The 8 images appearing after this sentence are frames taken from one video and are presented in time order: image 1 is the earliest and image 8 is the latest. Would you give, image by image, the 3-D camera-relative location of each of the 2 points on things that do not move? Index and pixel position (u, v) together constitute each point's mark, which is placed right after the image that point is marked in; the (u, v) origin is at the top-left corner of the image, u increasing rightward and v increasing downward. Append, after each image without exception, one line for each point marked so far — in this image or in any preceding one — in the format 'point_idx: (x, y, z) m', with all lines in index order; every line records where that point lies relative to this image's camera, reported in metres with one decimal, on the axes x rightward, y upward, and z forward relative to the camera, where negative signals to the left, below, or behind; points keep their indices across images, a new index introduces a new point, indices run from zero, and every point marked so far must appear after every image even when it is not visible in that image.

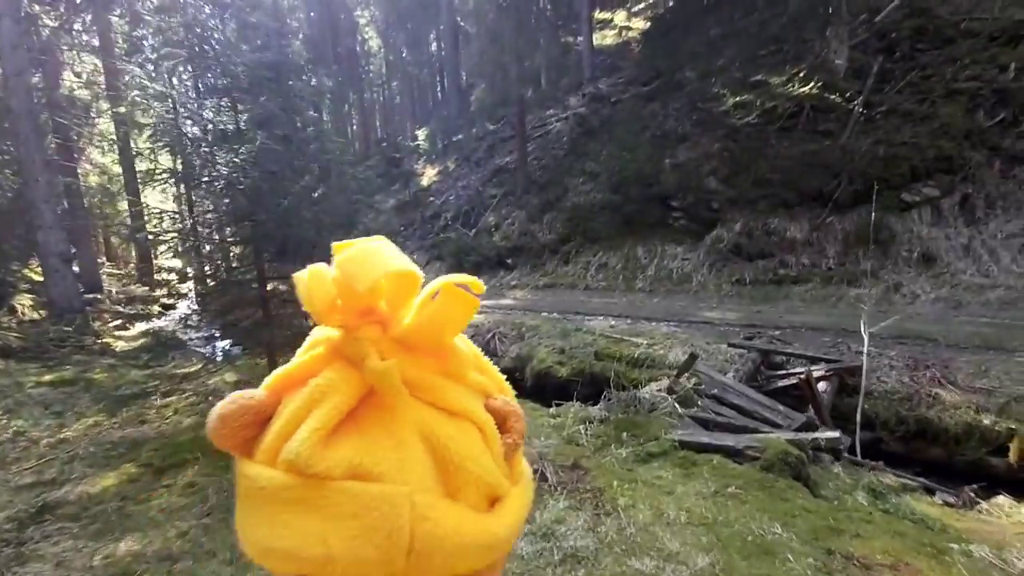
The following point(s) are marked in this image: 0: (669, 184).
0: (+2.9, +2.0, +13.2) m
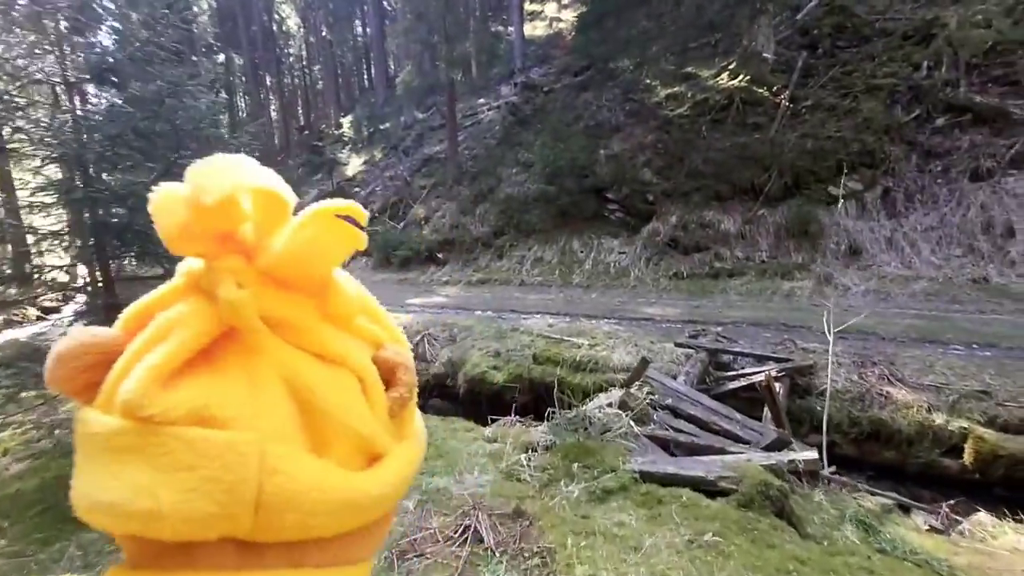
0: (+1.7, +2.1, +12.7) m
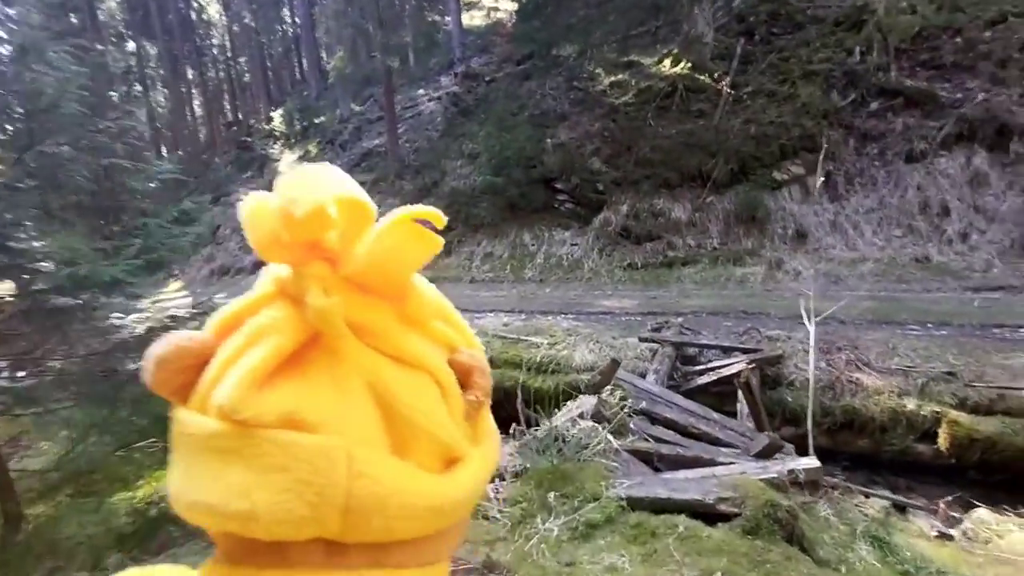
0: (+0.7, +2.2, +12.4) m
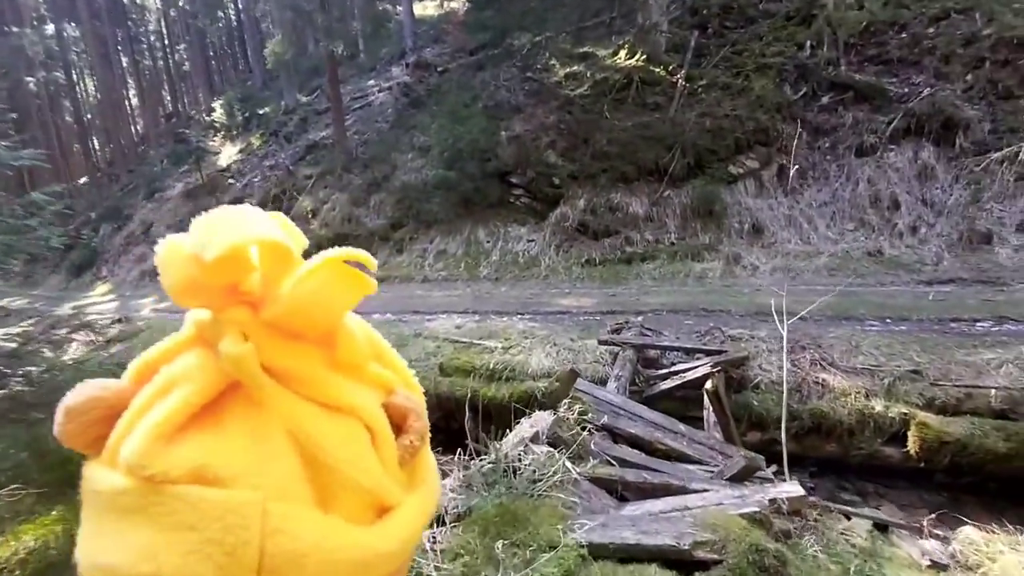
0: (-0.1, +2.2, +12.0) m
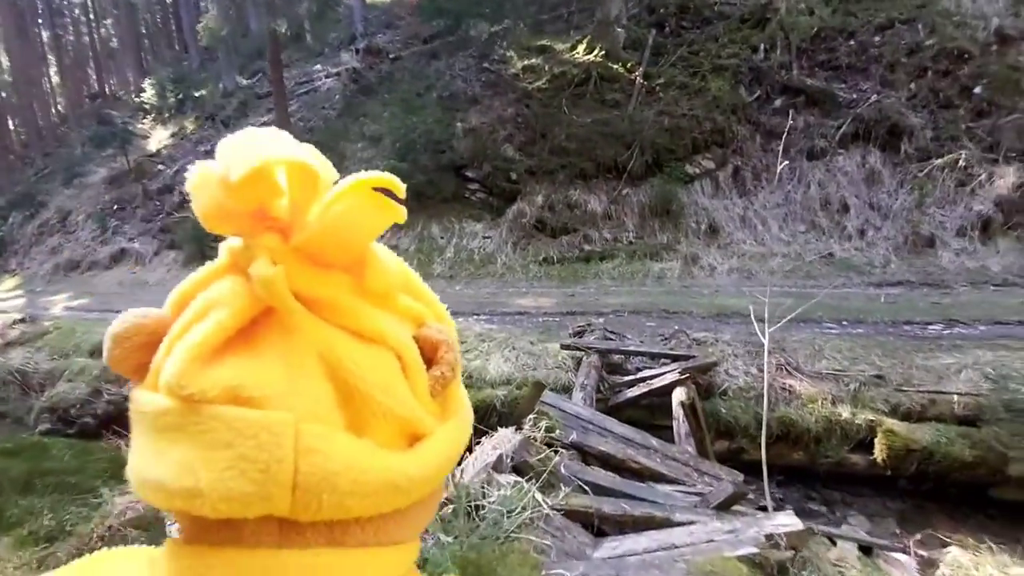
0: (-0.8, +2.3, +11.7) m
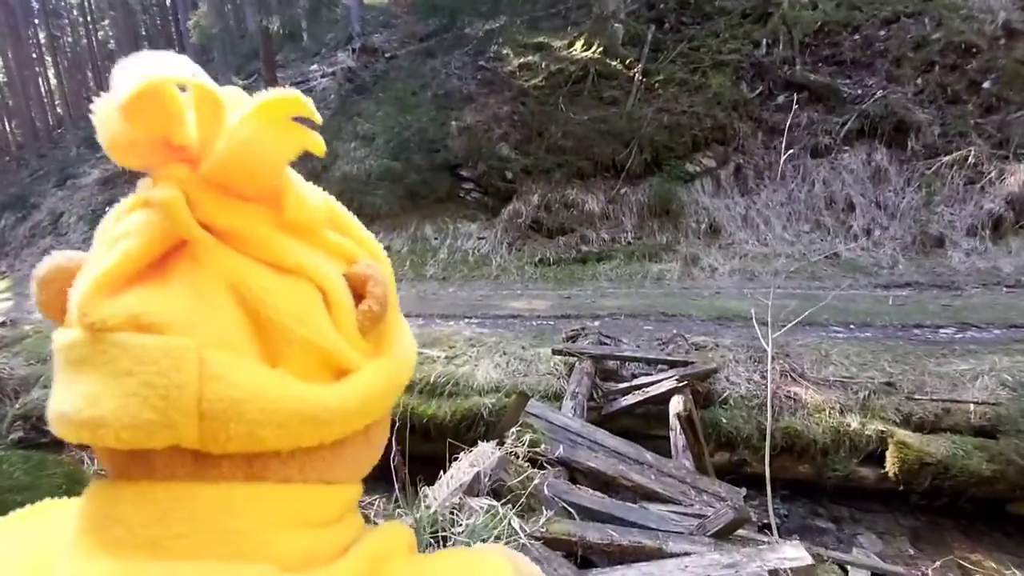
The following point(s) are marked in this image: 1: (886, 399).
0: (-0.9, +2.2, +11.4) m
1: (+2.8, -0.8, +5.2) m
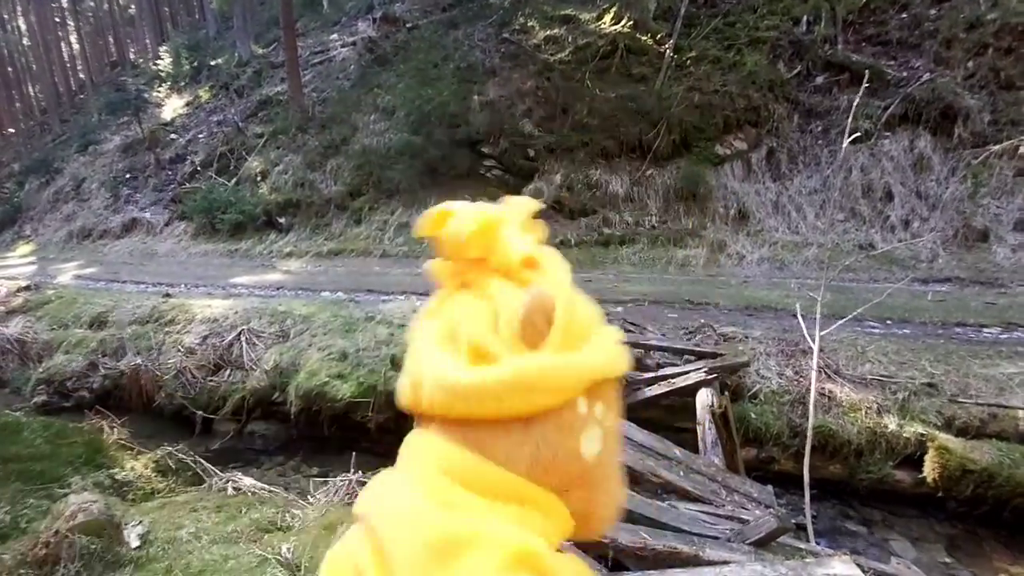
0: (-0.5, +2.6, +11.1) m
1: (+2.9, -0.8, +4.9) m
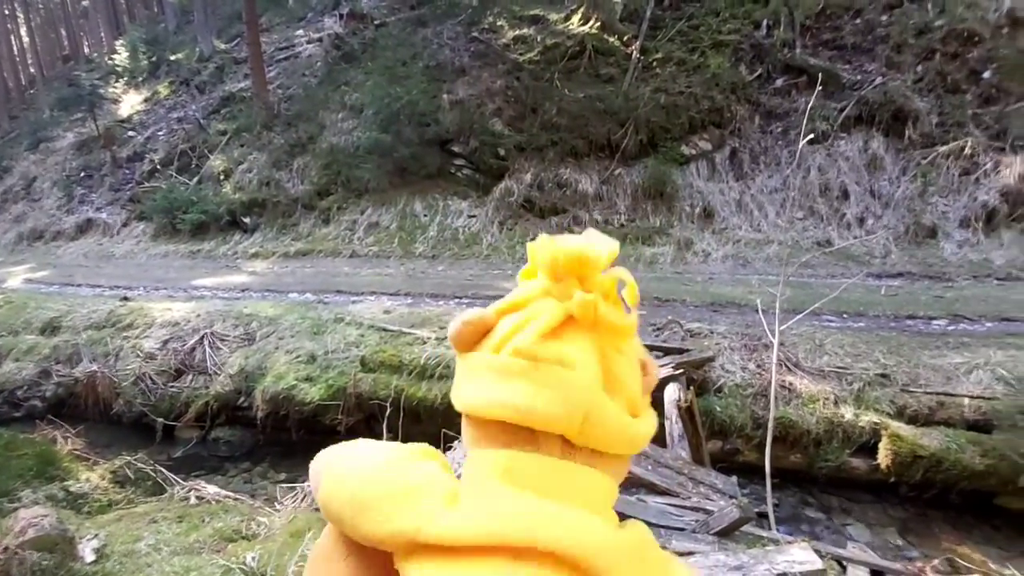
0: (-1.0, +2.6, +11.2) m
1: (+2.7, -0.8, +5.2) m
